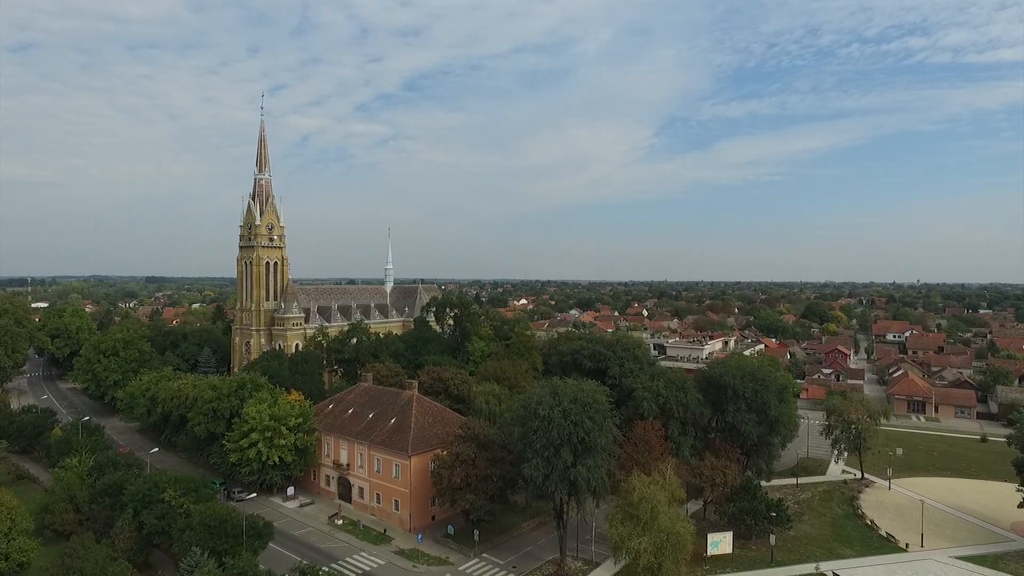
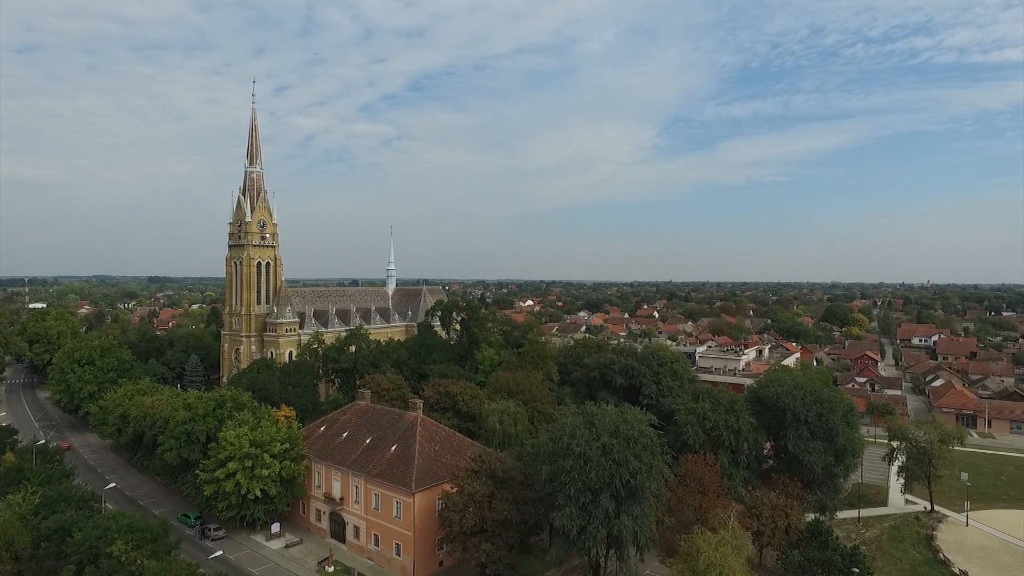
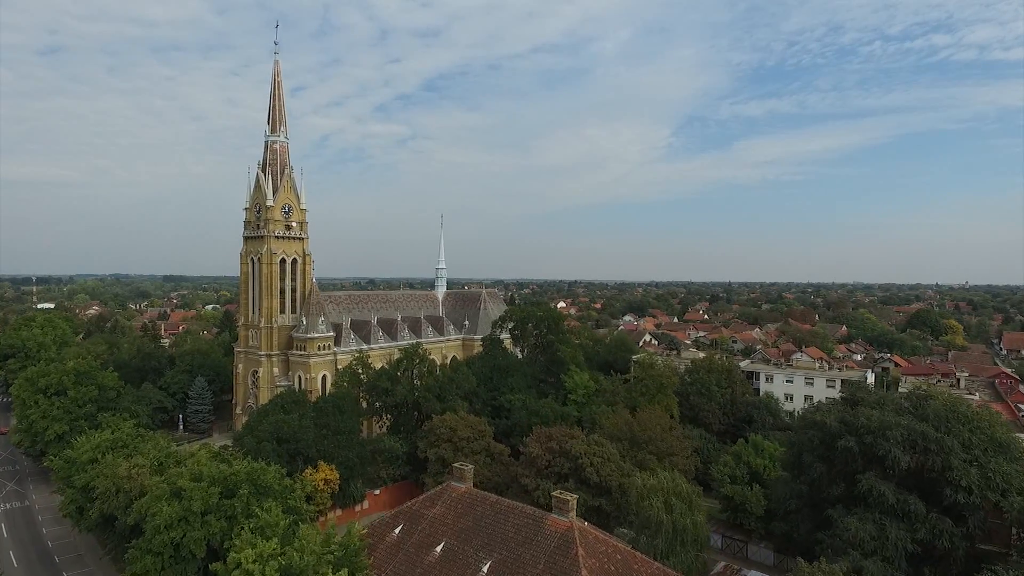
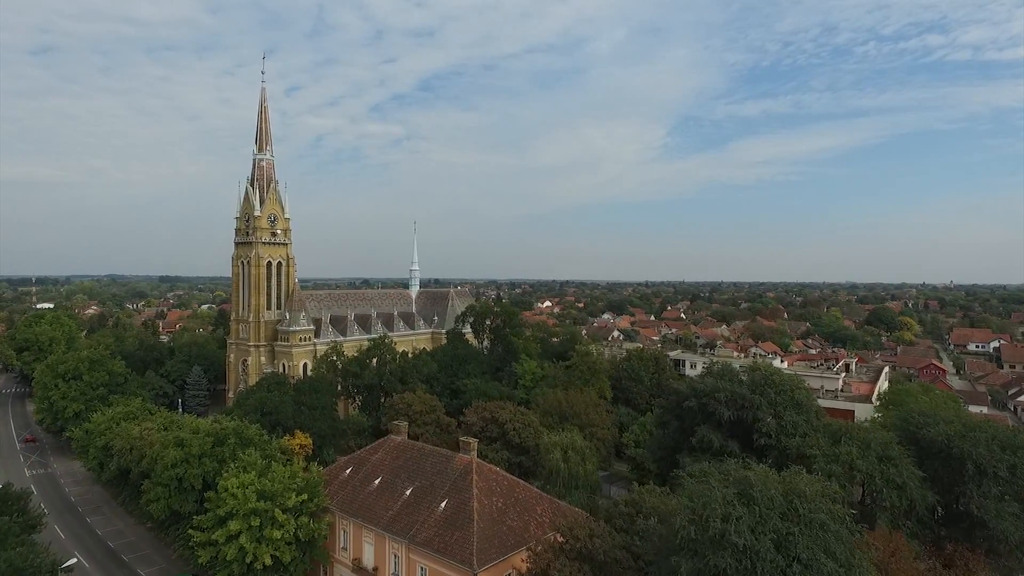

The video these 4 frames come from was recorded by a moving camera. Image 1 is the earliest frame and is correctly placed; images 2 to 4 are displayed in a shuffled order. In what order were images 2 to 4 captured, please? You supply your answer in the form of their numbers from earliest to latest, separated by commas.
2, 4, 3
